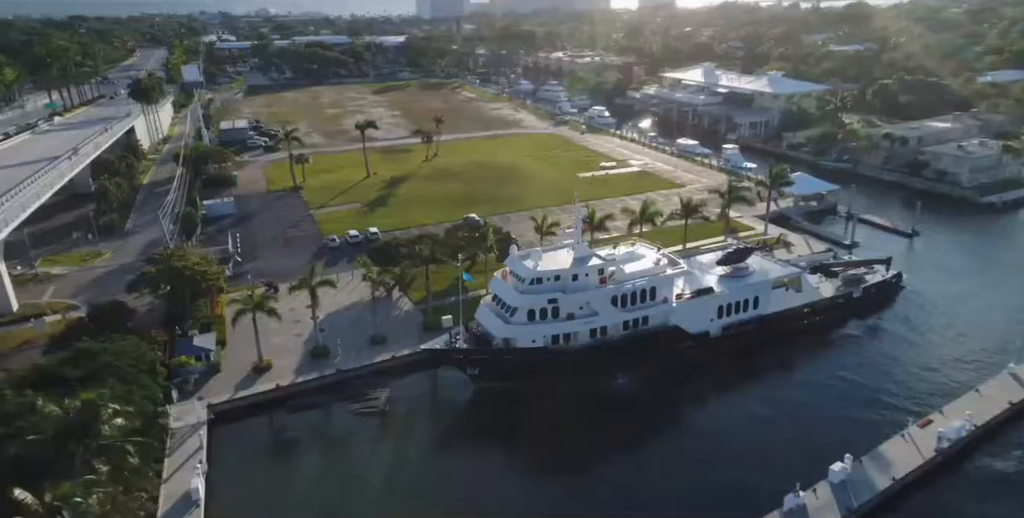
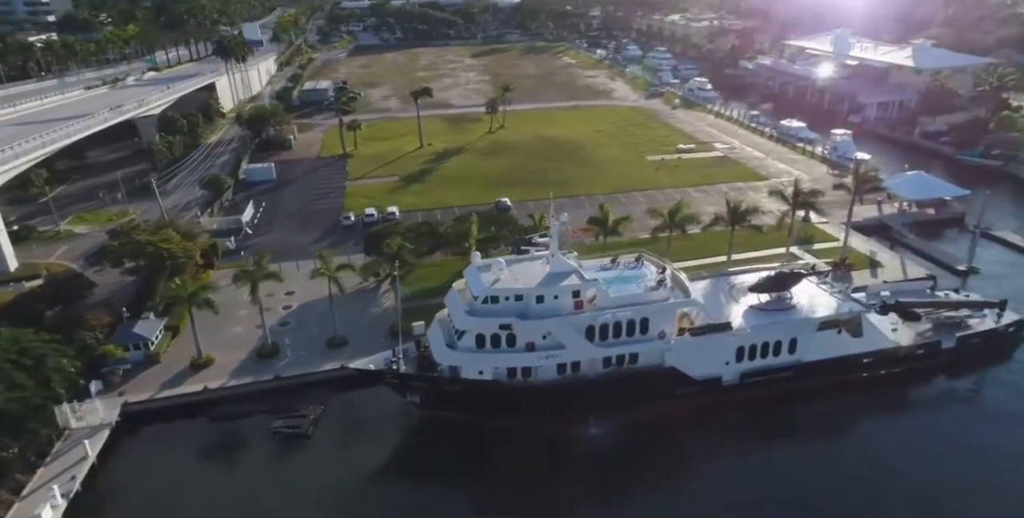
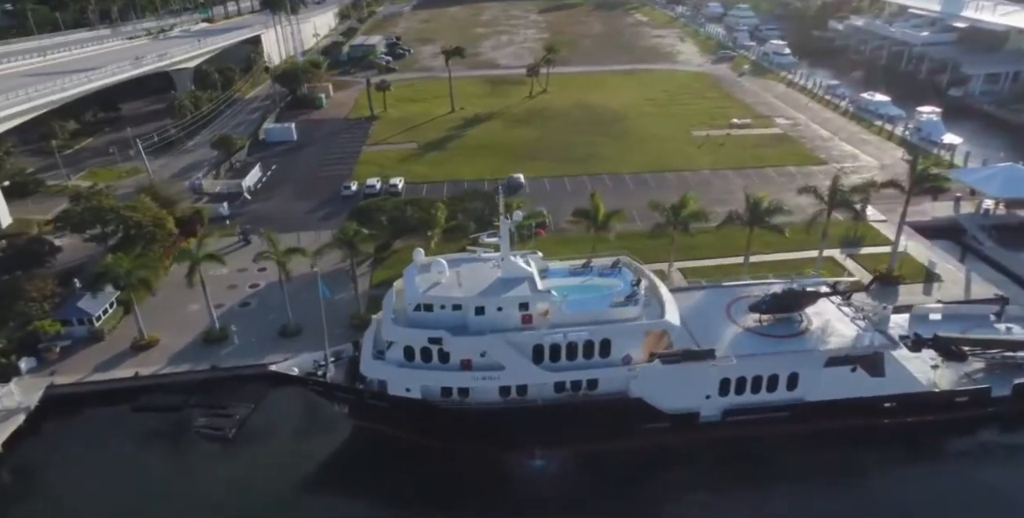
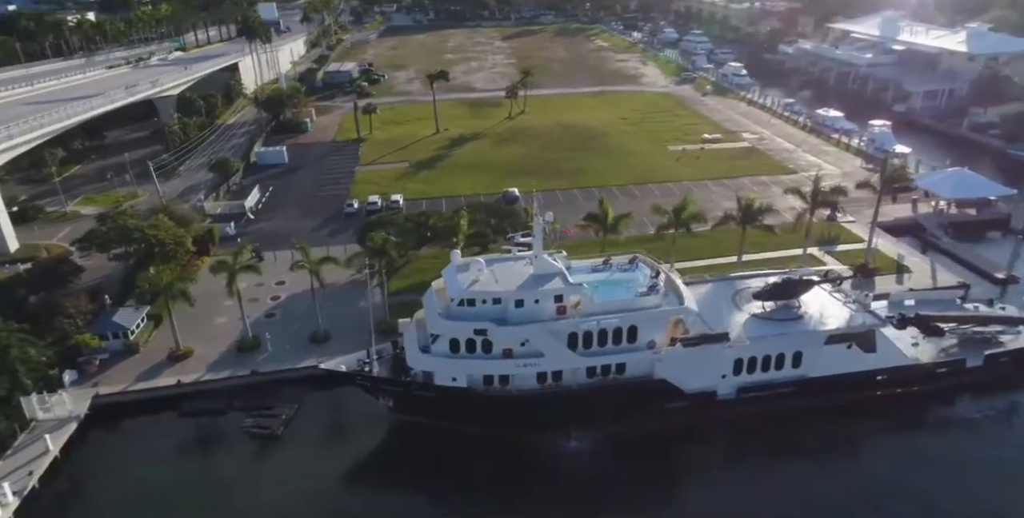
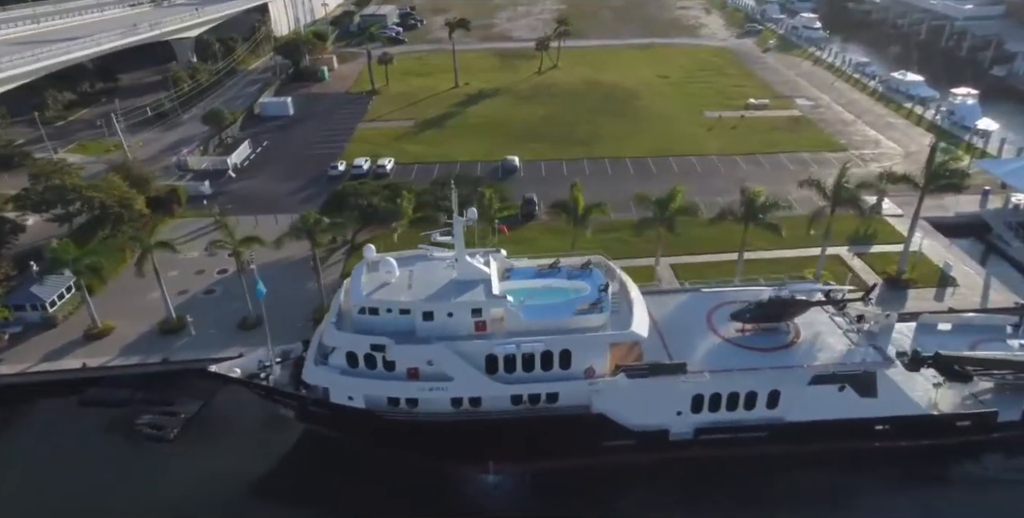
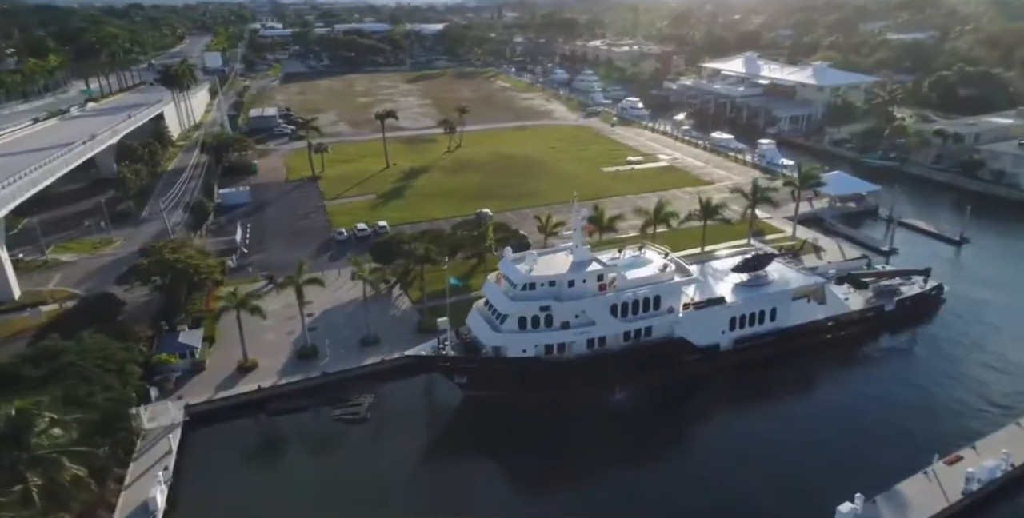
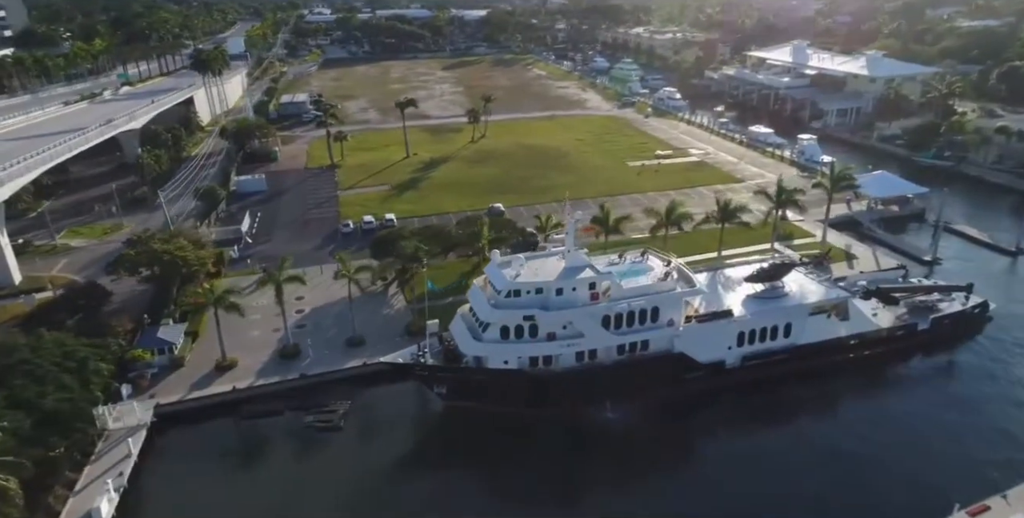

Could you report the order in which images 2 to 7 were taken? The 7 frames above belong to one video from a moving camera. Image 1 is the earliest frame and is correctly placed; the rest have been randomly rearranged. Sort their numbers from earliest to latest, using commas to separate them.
6, 7, 2, 4, 3, 5
